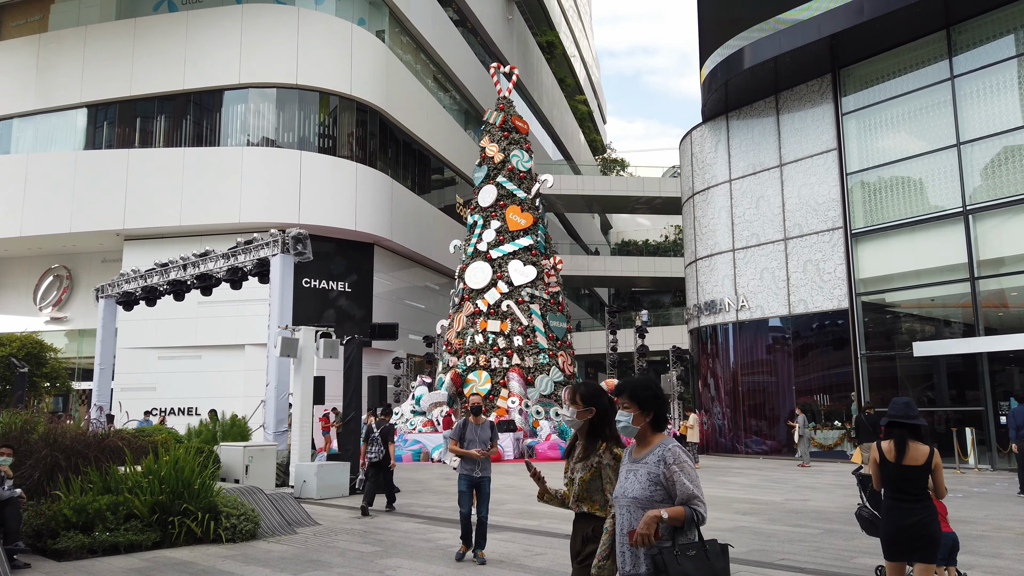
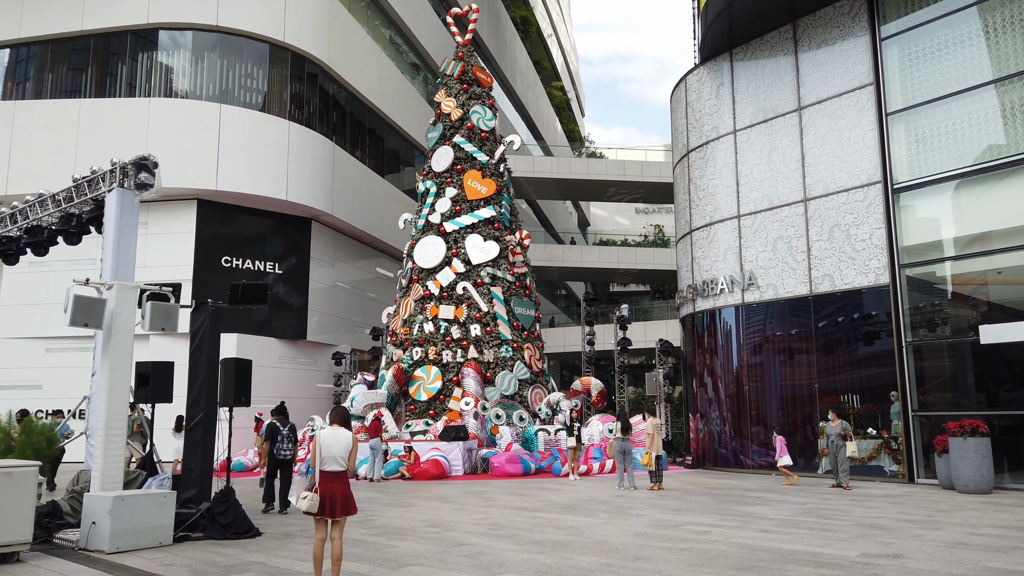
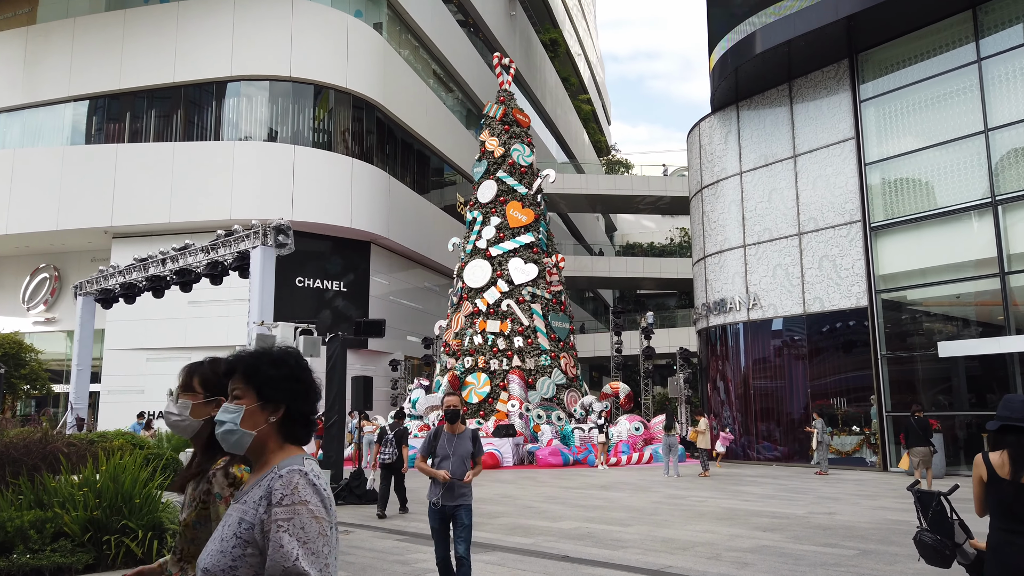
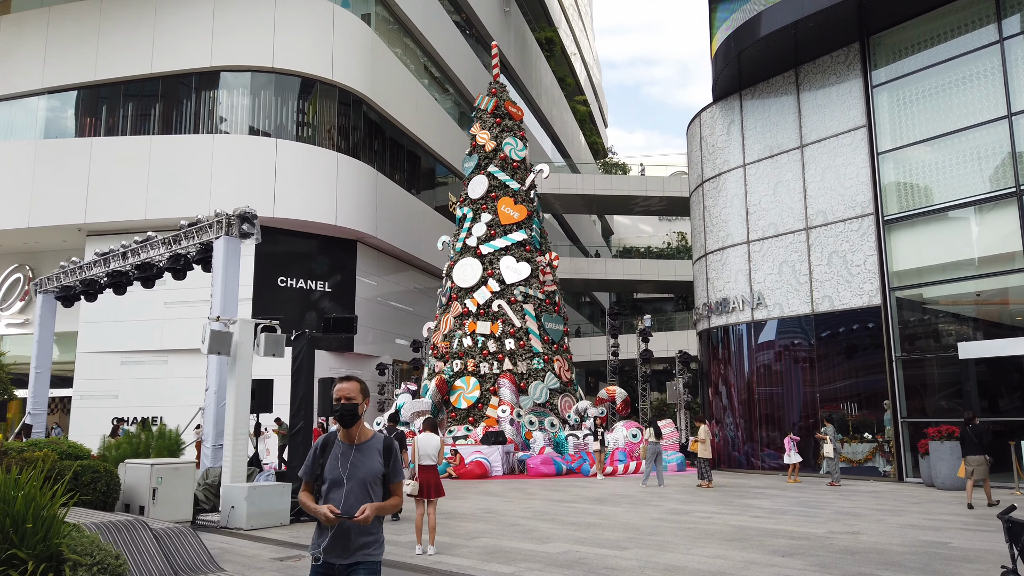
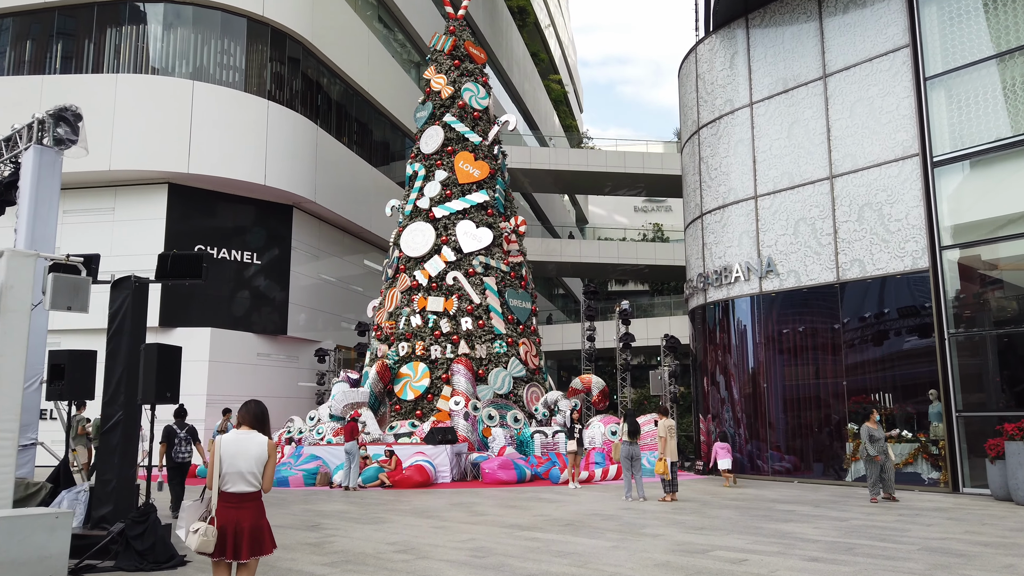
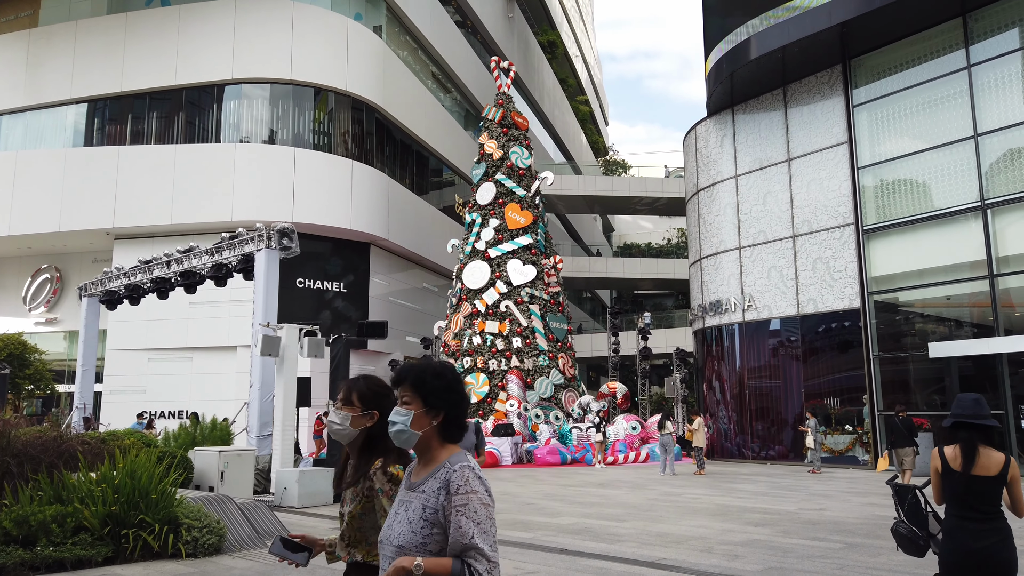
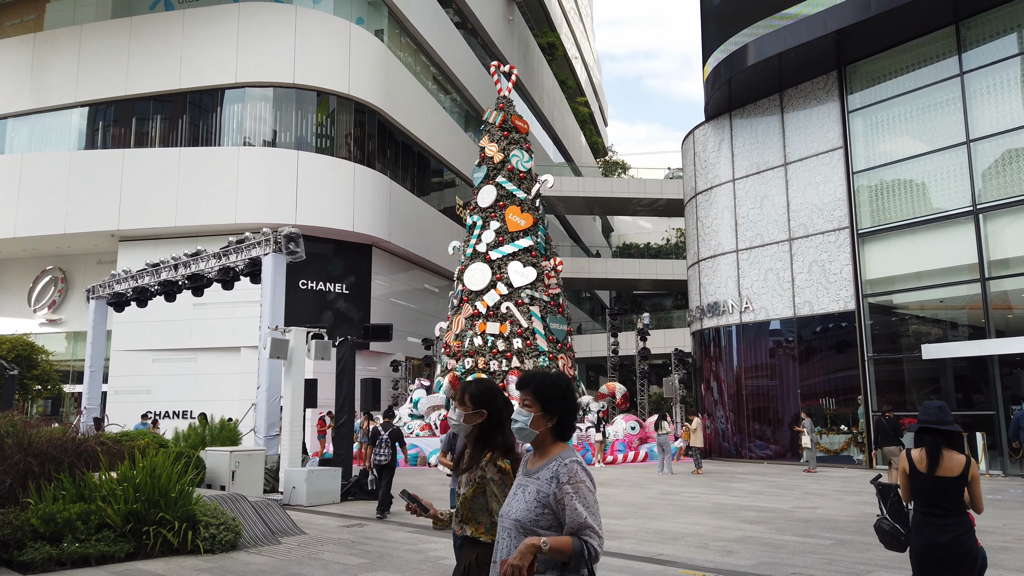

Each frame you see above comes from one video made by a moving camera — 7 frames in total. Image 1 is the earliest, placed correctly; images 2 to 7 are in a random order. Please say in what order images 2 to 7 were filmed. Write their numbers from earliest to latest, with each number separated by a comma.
7, 6, 3, 4, 2, 5
